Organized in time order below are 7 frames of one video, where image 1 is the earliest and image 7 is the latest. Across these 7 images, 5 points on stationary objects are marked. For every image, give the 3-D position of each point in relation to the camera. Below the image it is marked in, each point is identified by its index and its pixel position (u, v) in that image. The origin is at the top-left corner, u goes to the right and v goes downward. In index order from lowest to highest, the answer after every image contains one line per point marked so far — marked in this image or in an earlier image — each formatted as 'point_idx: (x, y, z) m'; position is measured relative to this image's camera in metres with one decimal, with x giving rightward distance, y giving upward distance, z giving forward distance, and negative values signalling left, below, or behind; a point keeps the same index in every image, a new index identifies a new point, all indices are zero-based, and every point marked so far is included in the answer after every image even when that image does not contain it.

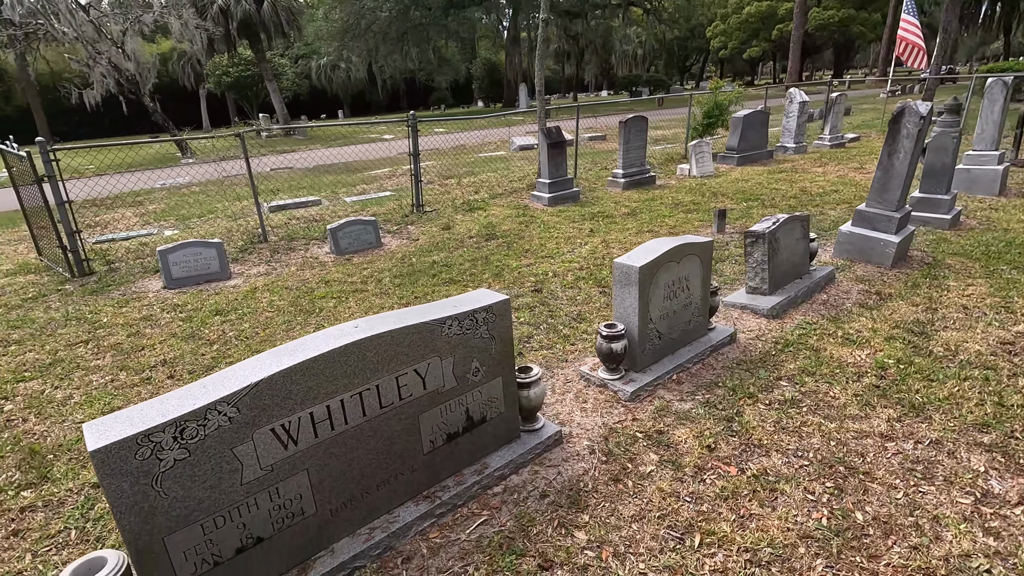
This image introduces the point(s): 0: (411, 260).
0: (-1.3, +0.3, +6.7) m
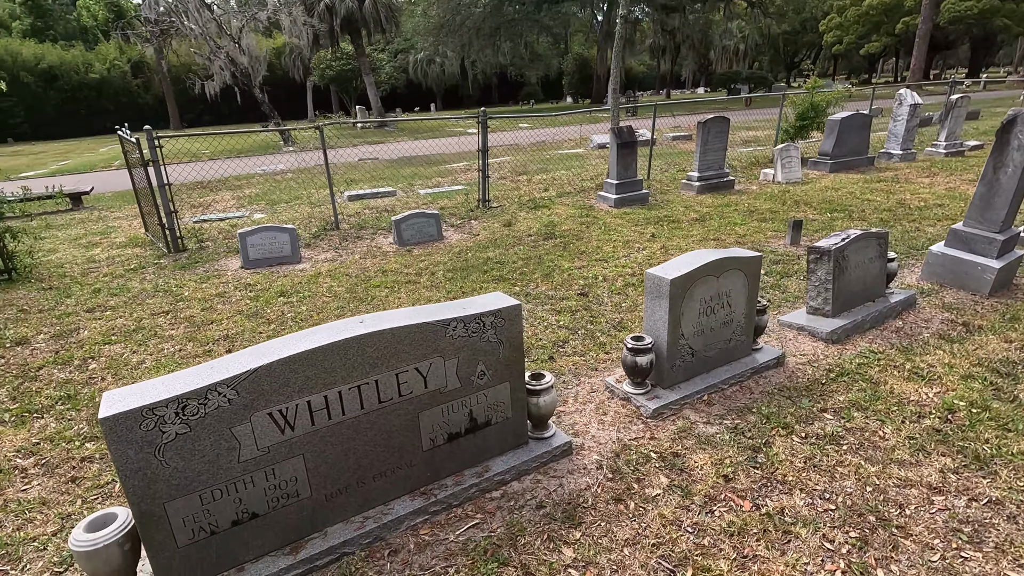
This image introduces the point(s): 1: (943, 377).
0: (-0.6, +0.4, +6.8) m
1: (+2.9, -0.6, +3.6) m
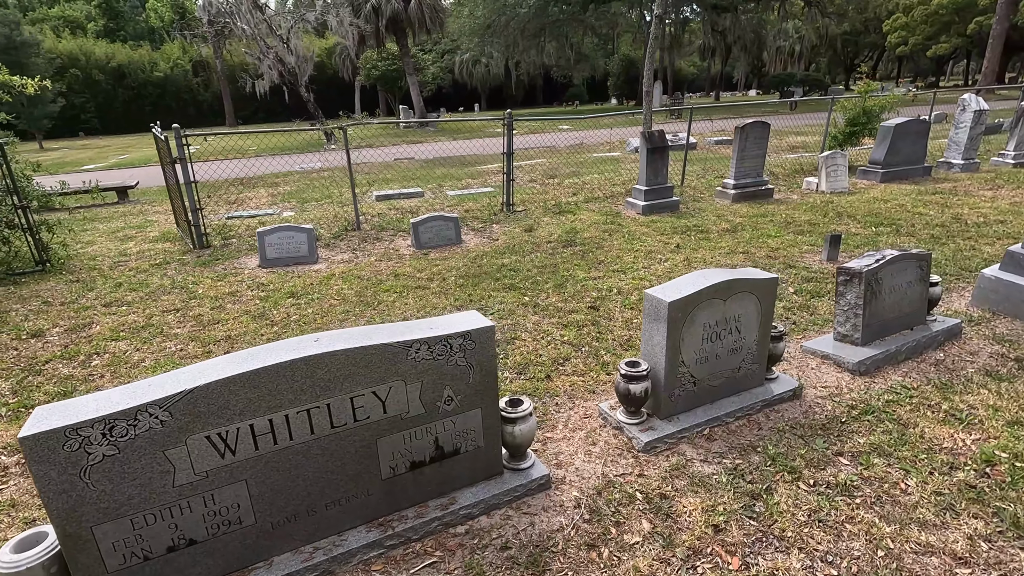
0: (-0.4, +0.3, +6.6) m
1: (+2.8, -0.8, +3.2) m
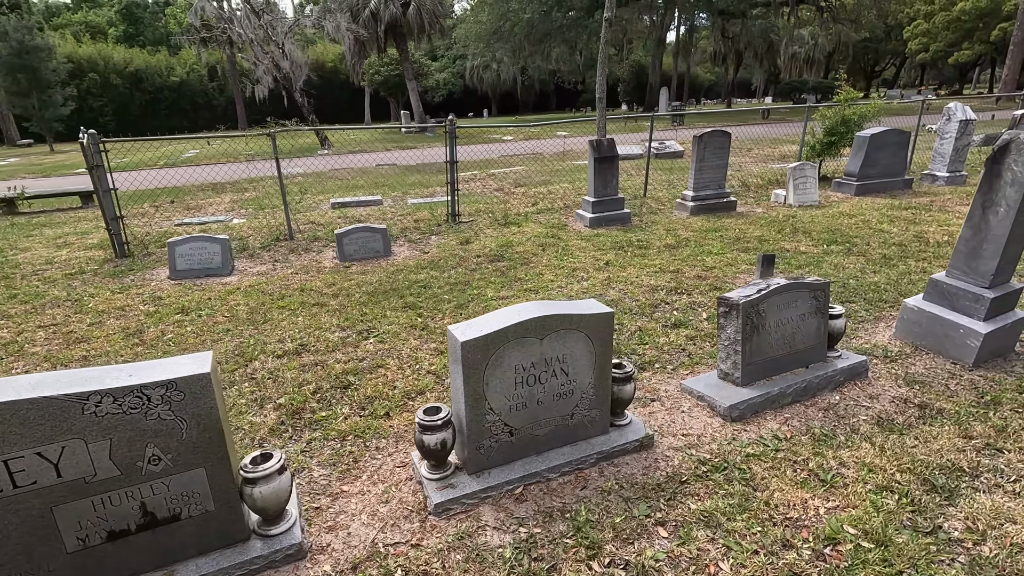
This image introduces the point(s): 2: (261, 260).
0: (-1.3, +0.1, +6.3) m
1: (+1.7, -1.0, +2.7) m
2: (-3.3, +0.4, +7.0) m
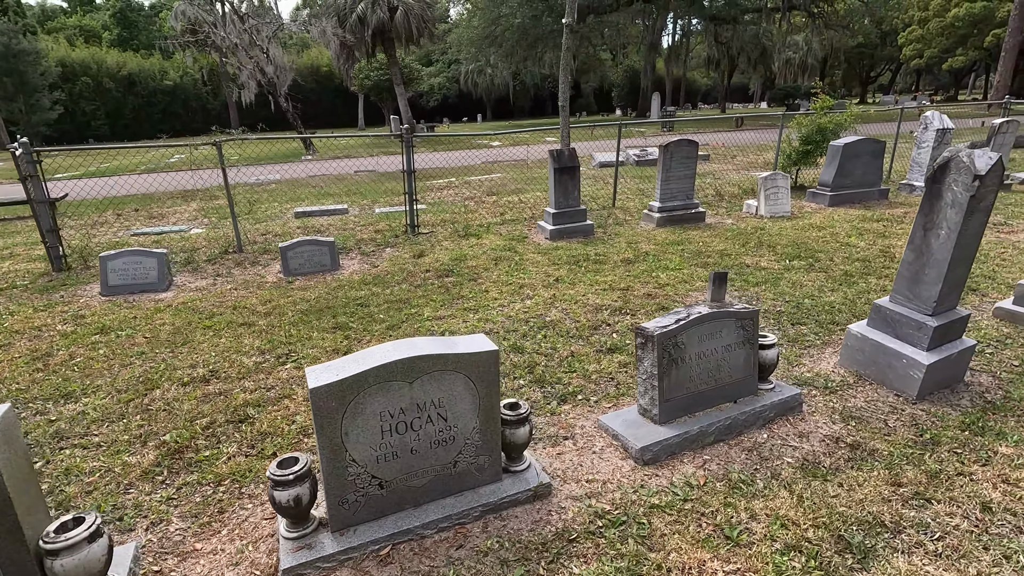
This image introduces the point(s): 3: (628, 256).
0: (-1.9, 0.0, +6.0) m
1: (+1.1, -1.2, +2.4) m
2: (-3.9, +0.2, +6.8) m
3: (+1.5, +0.4, +6.9) m
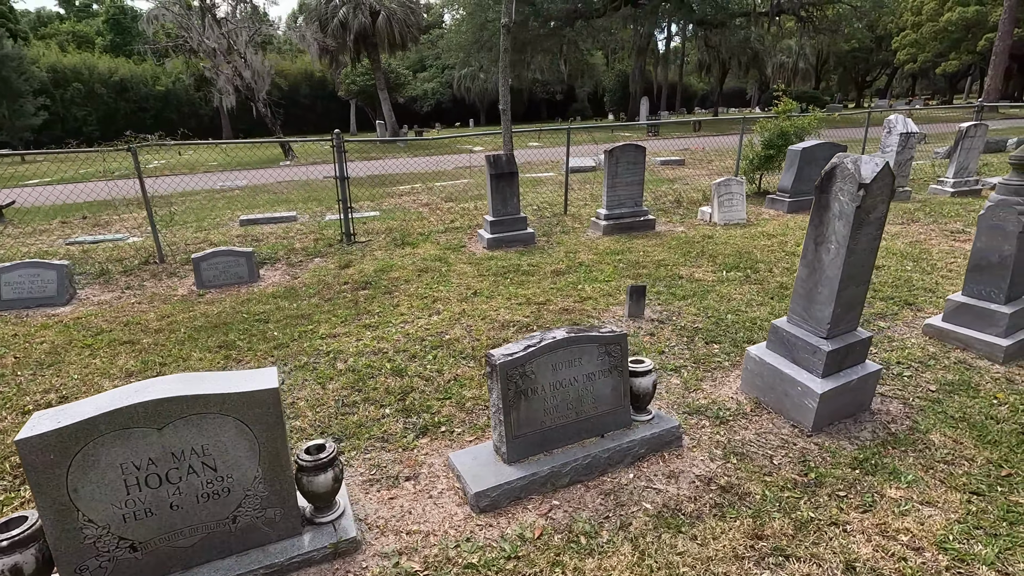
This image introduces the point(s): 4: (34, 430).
0: (-2.8, -0.2, +5.6) m
1: (+0.2, -1.3, +2.1) m
2: (-4.8, 0.0, +6.4) m
3: (+0.6, +0.3, +6.5) m
4: (-1.7, -0.5, +1.9) m
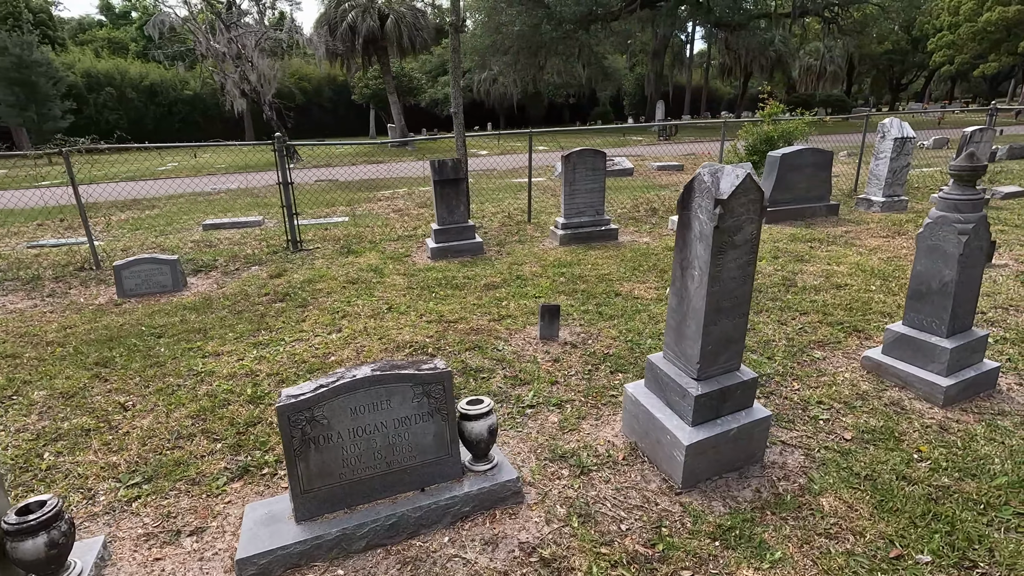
0: (-3.6, -0.3, +5.4) m
1: (-0.8, -1.4, +1.7) m
2: (-5.6, -0.1, +6.2) m
3: (-0.2, +0.1, +6.1) m
4: (-2.7, -0.6, +1.6) m
